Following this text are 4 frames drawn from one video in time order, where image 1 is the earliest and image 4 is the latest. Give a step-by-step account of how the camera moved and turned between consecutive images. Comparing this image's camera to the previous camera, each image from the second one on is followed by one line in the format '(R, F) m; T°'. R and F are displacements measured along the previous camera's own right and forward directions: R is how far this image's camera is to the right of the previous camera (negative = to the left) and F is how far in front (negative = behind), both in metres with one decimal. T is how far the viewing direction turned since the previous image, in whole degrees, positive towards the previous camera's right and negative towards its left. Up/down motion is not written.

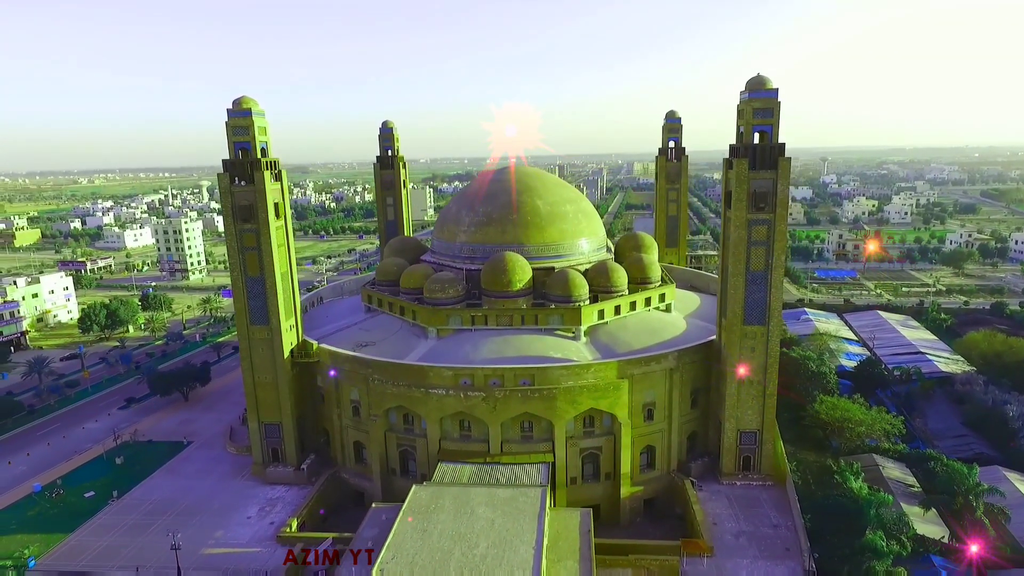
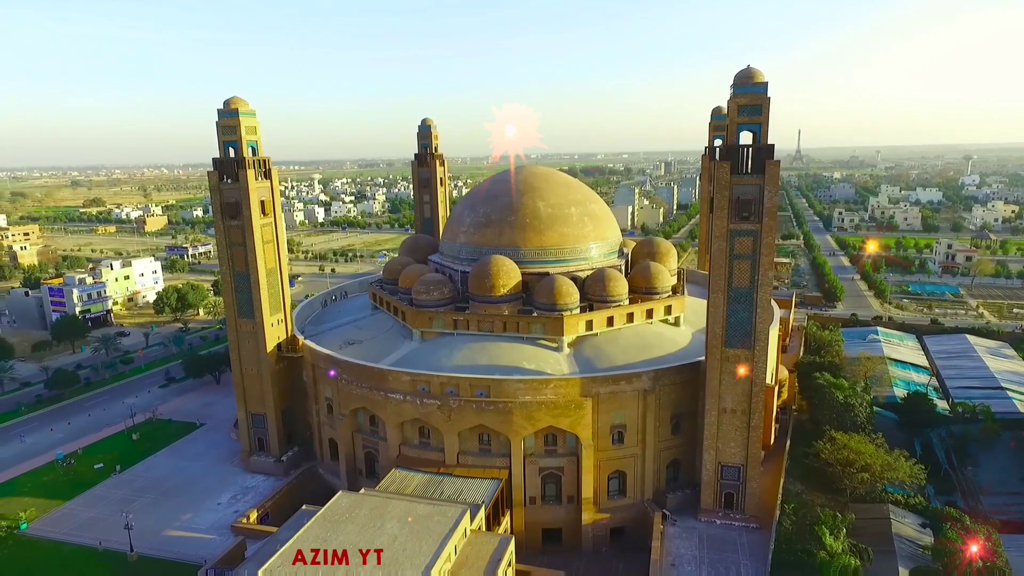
(+4.4, +1.3) m; -10°
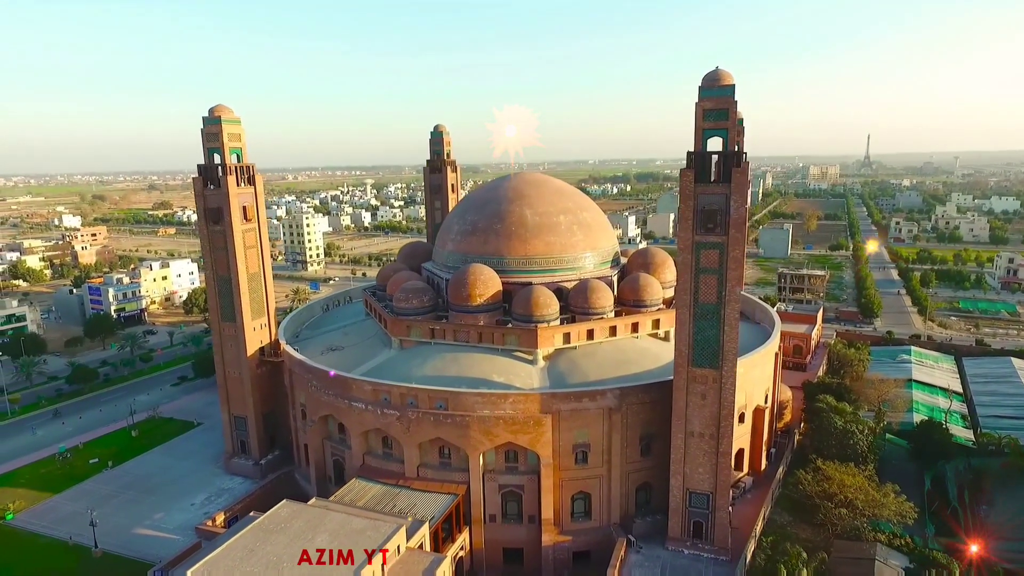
(+2.8, +0.7) m; -5°
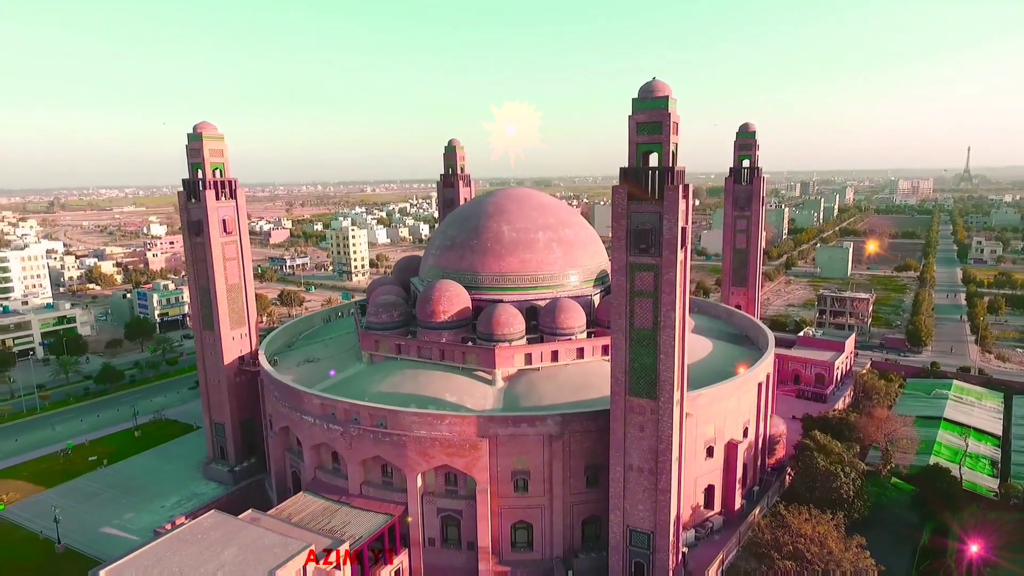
(+3.7, +0.8) m; -7°
